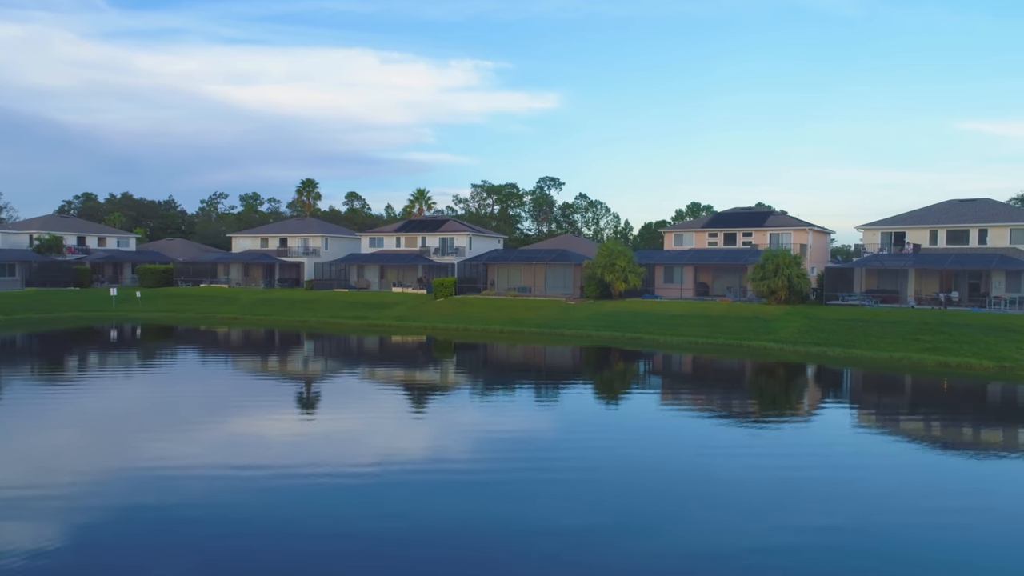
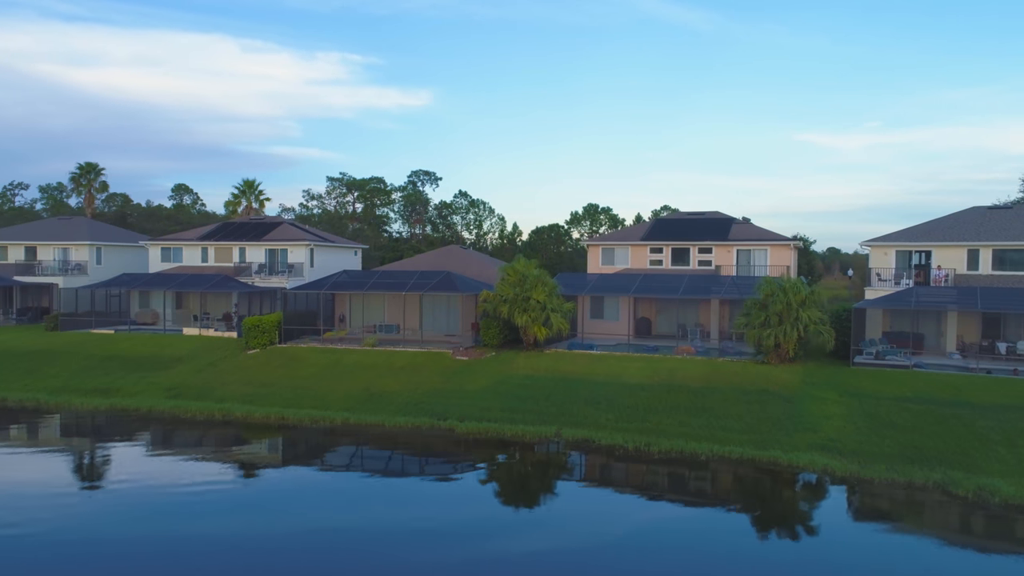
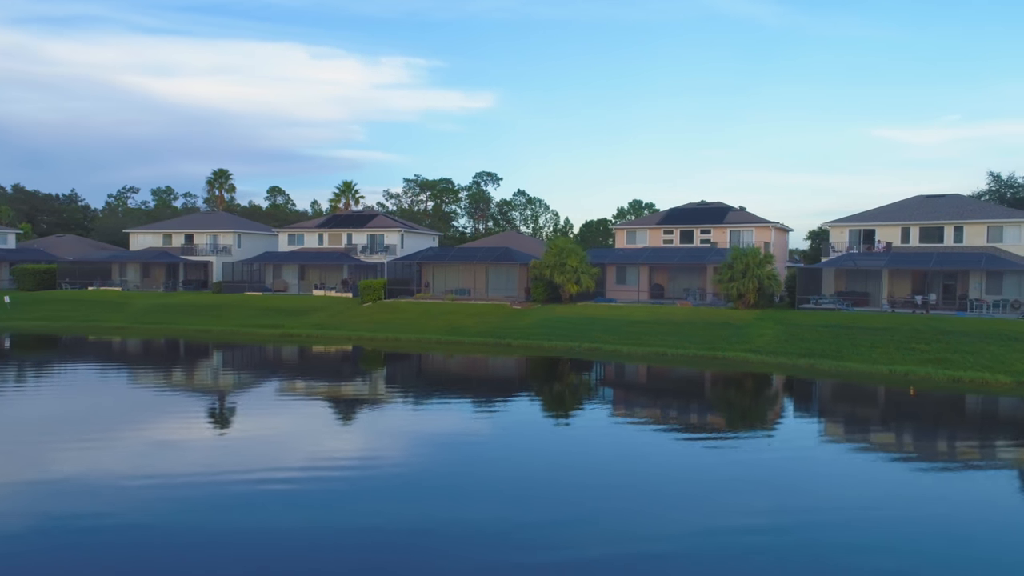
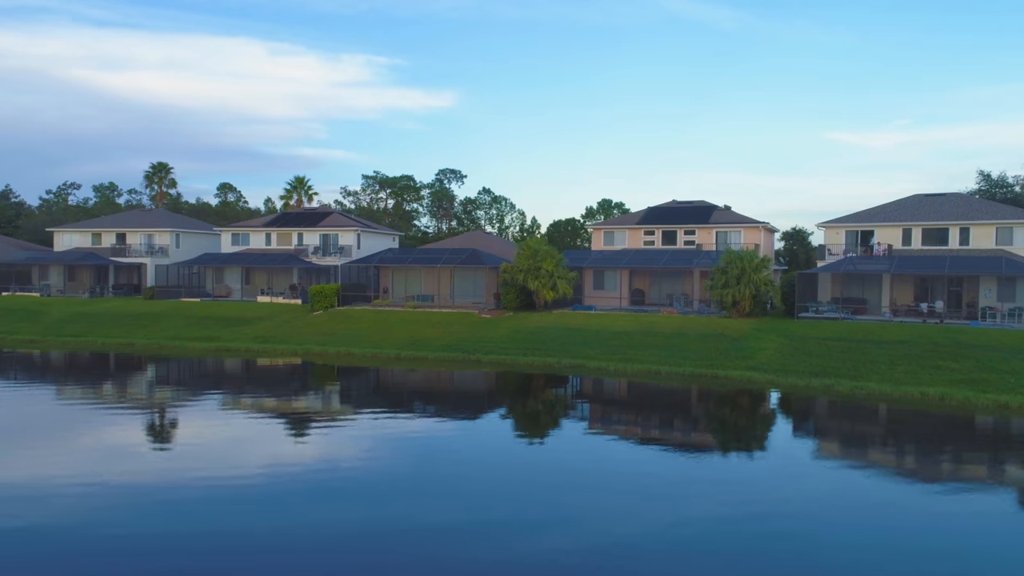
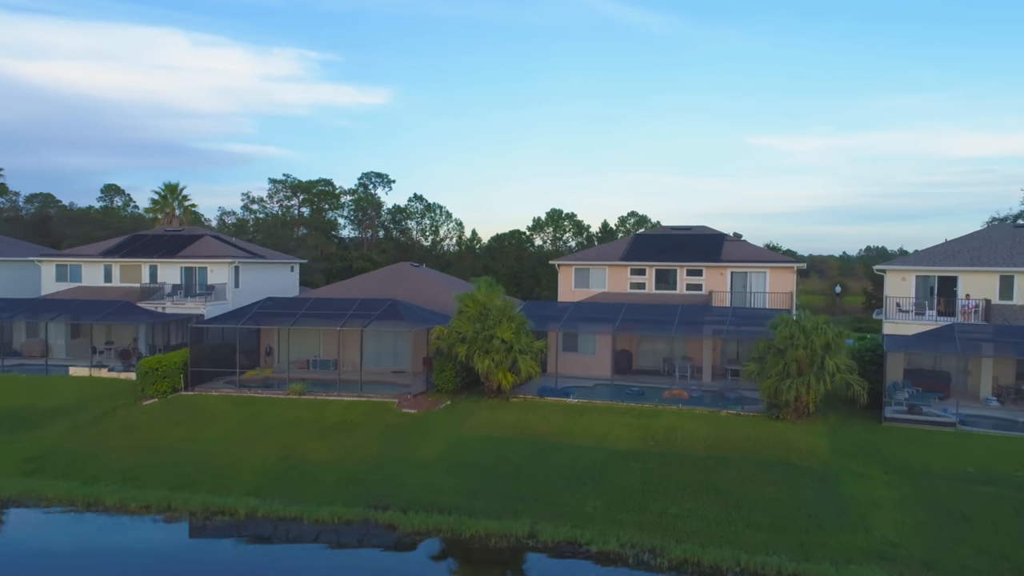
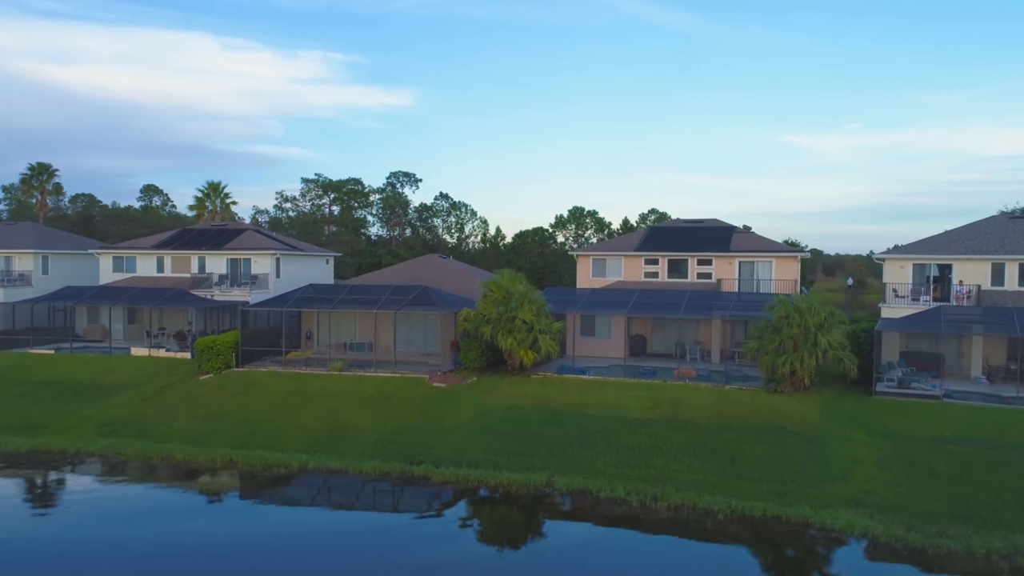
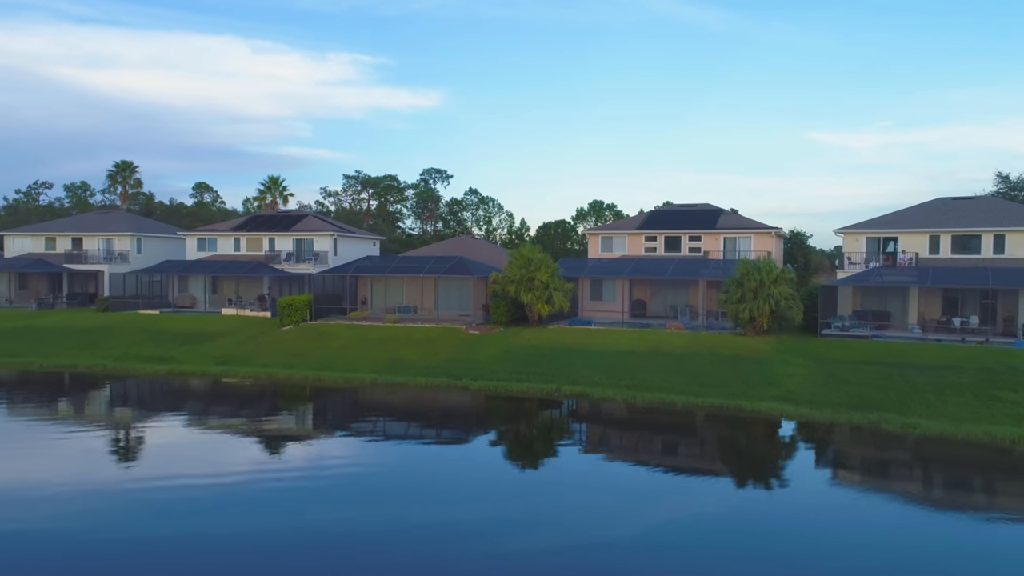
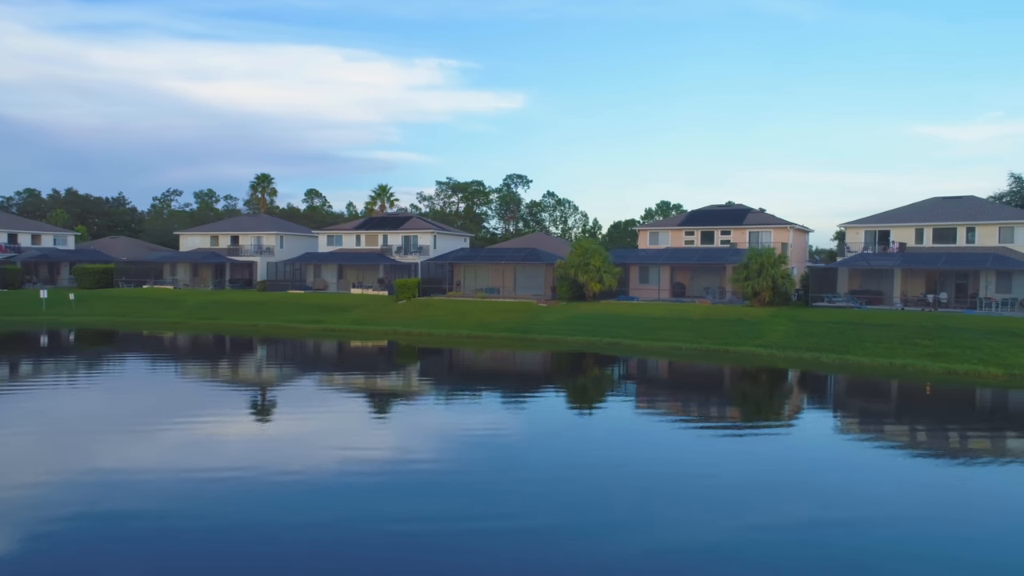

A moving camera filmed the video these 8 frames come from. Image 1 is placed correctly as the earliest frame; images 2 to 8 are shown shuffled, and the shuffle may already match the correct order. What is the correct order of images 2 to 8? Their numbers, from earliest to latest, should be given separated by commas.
8, 3, 4, 7, 2, 6, 5
